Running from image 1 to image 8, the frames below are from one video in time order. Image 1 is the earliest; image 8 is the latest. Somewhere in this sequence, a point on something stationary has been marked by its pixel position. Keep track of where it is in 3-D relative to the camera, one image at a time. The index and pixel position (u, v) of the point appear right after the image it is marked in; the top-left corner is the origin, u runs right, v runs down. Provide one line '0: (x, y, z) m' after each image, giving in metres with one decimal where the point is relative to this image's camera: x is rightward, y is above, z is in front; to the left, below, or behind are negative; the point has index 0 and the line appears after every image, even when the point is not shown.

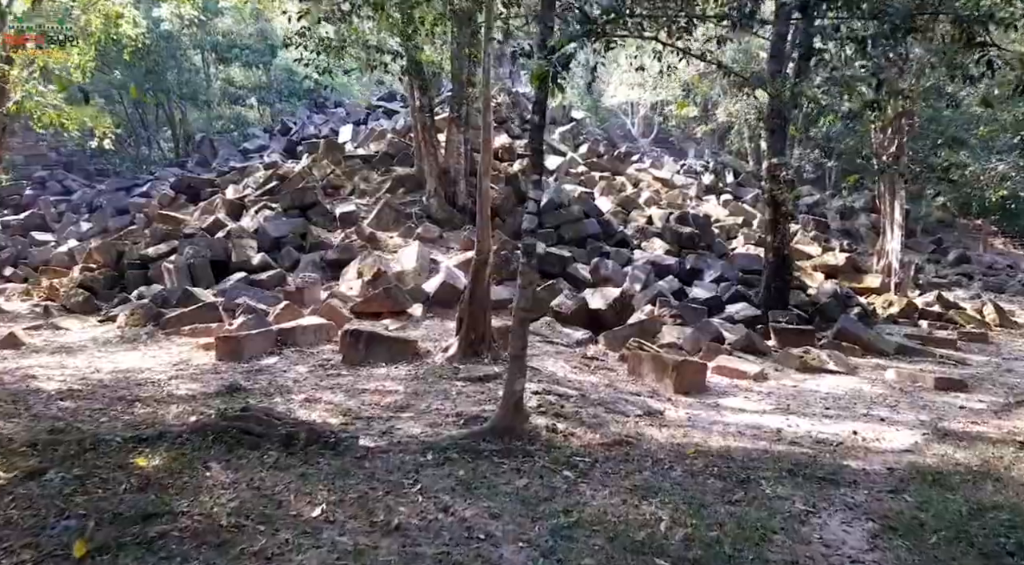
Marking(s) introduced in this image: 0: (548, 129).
0: (+0.8, +3.4, +18.6) m
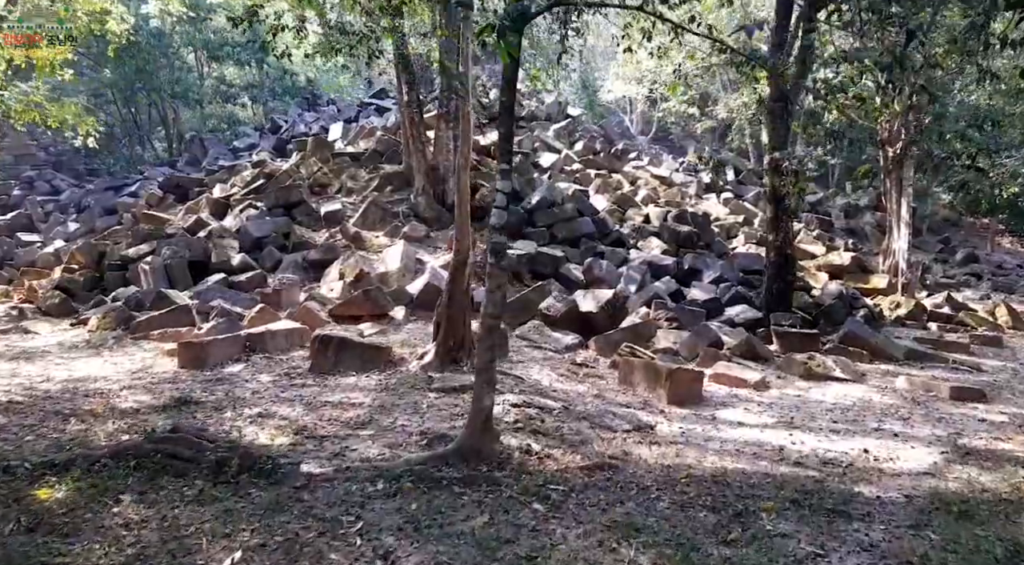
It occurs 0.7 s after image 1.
0: (+0.7, +3.4, +18.1) m
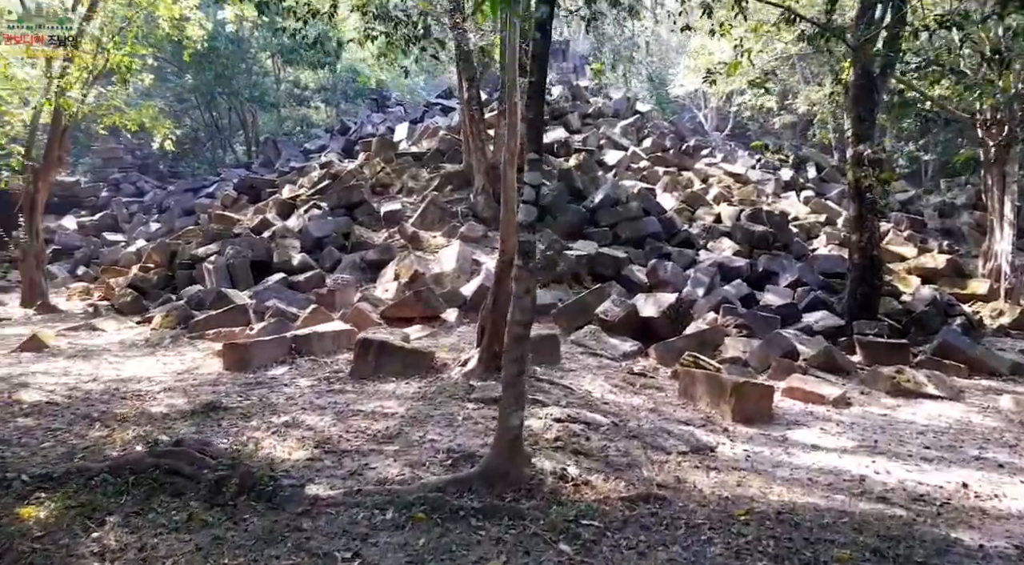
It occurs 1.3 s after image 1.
0: (+2.1, +3.4, +17.5) m
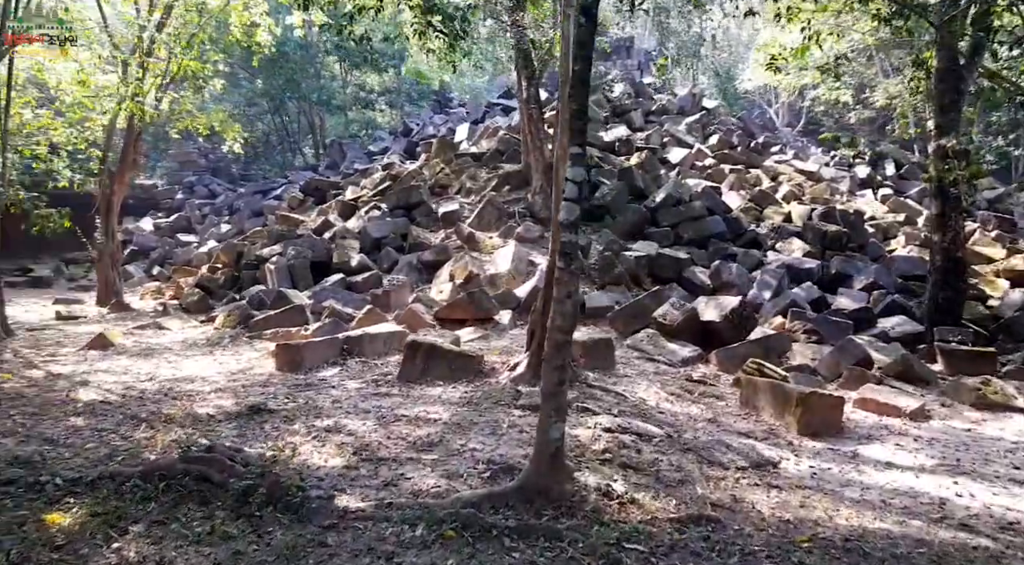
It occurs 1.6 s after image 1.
0: (+3.4, +3.3, +17.1) m
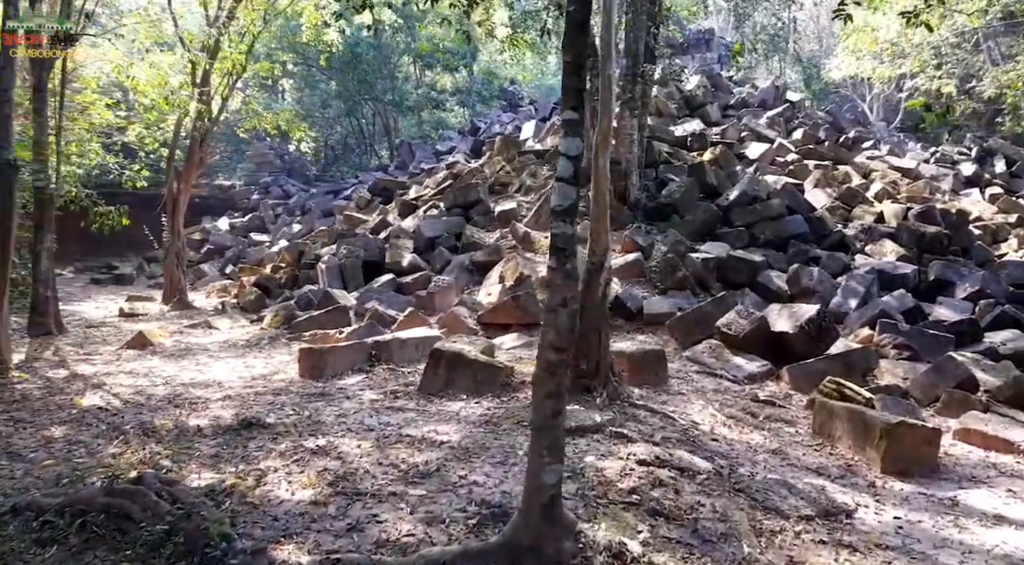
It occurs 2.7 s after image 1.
0: (+4.6, +3.2, +15.9) m
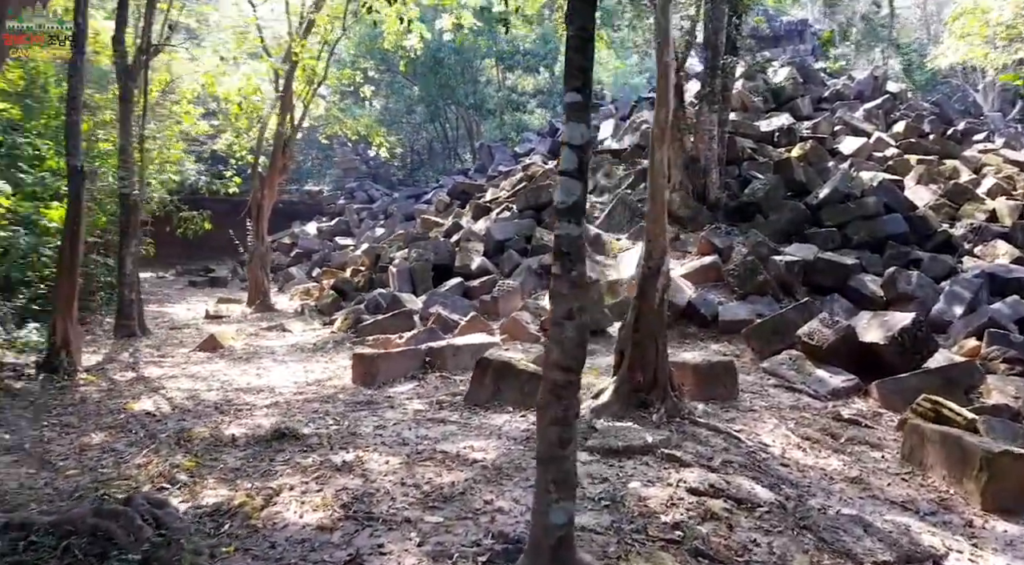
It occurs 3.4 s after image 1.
0: (+6.0, +3.1, +15.1) m
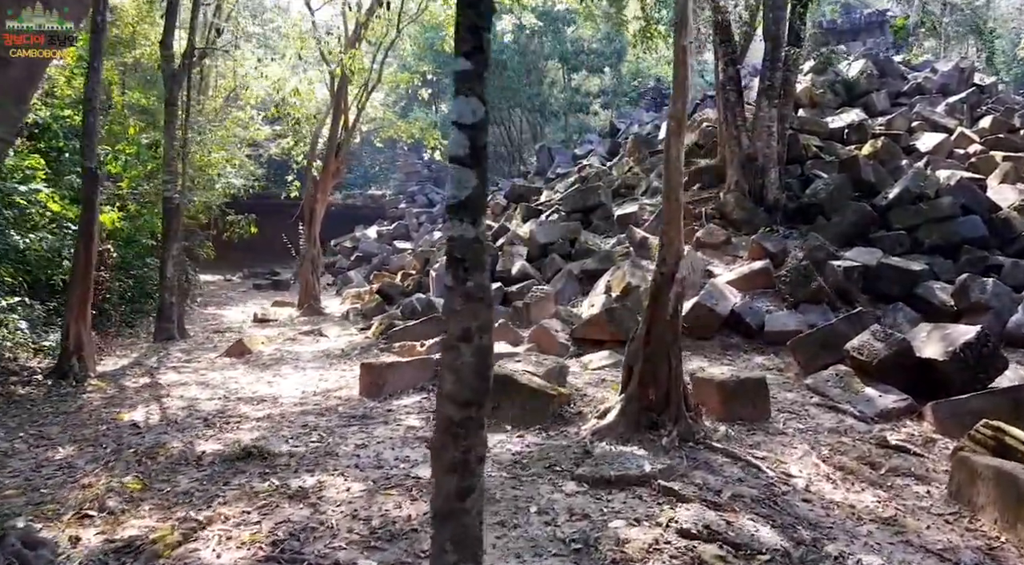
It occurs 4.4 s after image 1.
0: (+6.8, +3.0, +14.1) m
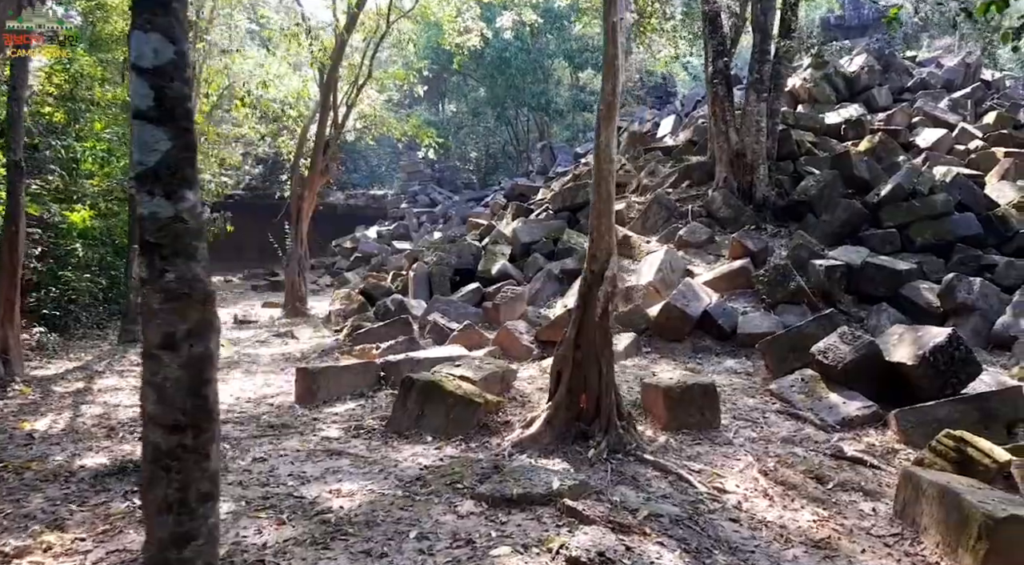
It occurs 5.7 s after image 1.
0: (+6.6, +3.0, +13.6) m
